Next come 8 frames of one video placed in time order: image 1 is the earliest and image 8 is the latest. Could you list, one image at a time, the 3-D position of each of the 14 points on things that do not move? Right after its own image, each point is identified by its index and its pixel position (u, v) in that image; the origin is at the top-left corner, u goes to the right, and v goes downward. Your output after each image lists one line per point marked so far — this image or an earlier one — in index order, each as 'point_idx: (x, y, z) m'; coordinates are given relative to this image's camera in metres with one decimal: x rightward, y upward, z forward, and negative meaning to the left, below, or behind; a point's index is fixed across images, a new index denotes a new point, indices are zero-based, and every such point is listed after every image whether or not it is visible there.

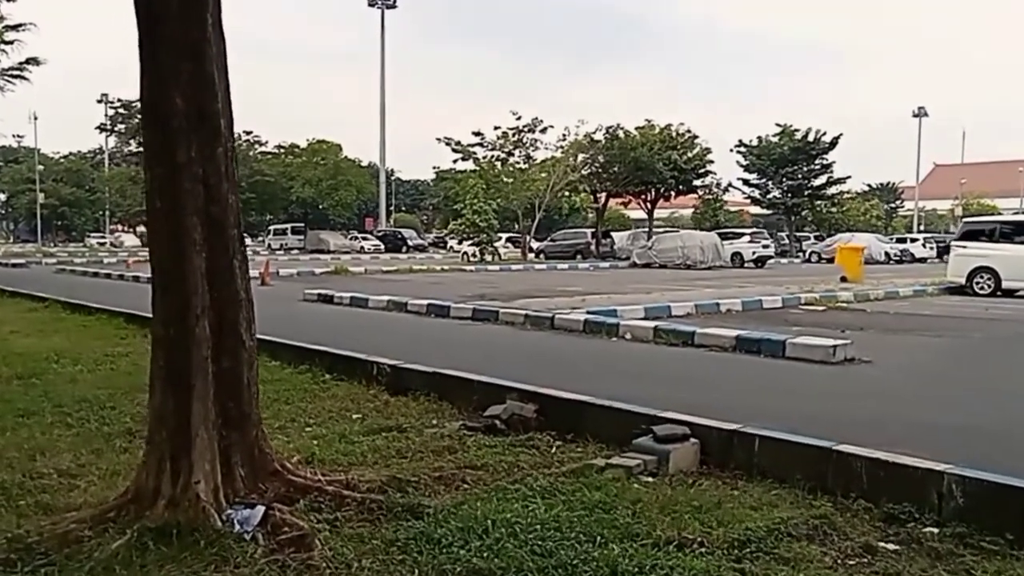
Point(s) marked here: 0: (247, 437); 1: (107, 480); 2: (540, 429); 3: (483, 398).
0: (-1.0, -0.6, +4.1) m
1: (-1.9, -0.9, +4.8) m
2: (+0.2, -0.8, +5.9) m
3: (-0.2, -0.7, +6.5) m
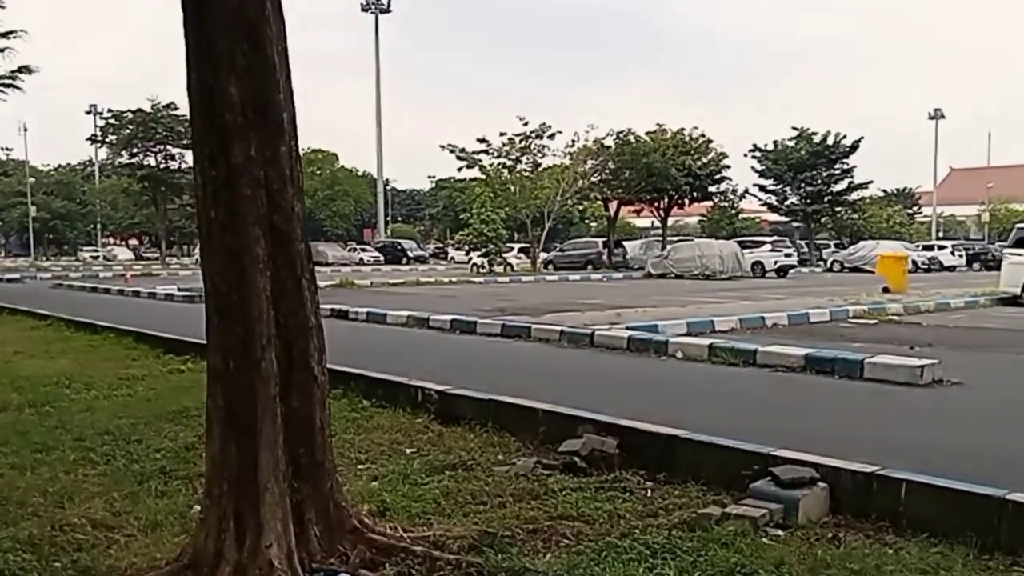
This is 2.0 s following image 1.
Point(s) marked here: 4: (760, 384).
0: (-0.6, -0.7, +3.5) m
1: (-1.5, -1.0, +4.2) m
2: (+0.6, -0.9, +5.3) m
3: (+0.2, -0.8, +5.9) m
4: (+2.0, -0.8, +7.8) m
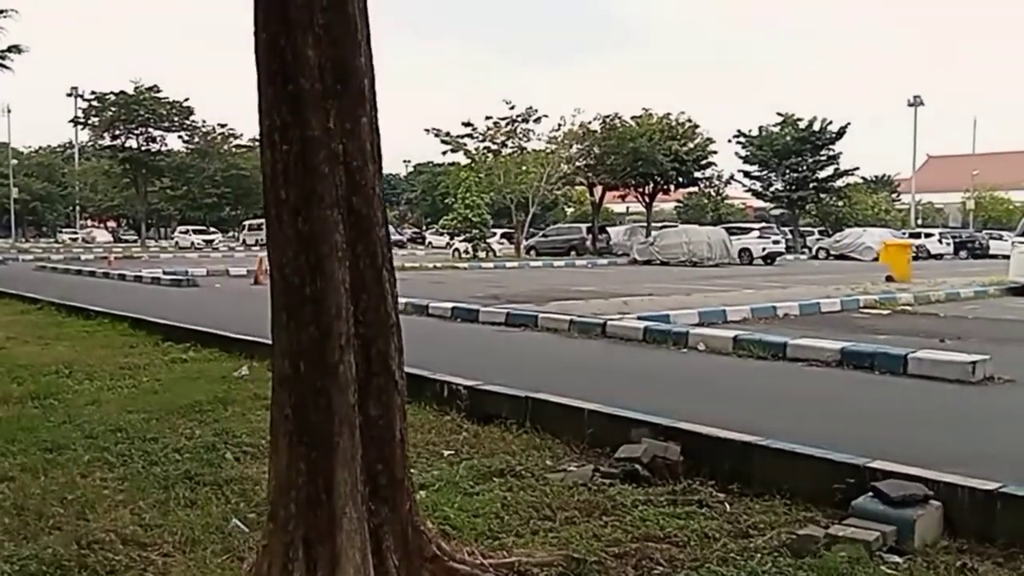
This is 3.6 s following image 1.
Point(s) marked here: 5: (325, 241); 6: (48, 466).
0: (-0.3, -0.7, +3.0) m
1: (-1.2, -1.0, +3.7) m
2: (+0.8, -0.9, +4.9) m
3: (+0.5, -0.8, +5.5) m
4: (+2.2, -0.7, +7.4) m
5: (-0.5, +0.1, +2.9) m
6: (-2.3, -0.9, +5.1) m
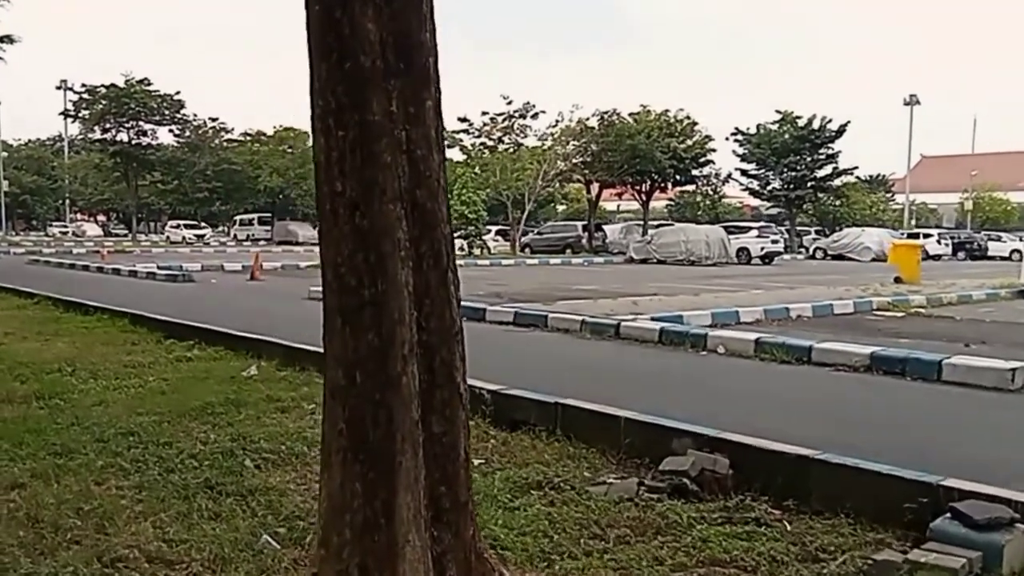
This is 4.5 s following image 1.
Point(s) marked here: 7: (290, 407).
0: (-0.1, -0.7, +2.8) m
1: (-1.0, -1.0, +3.5) m
2: (+1.0, -0.9, +4.6) m
3: (+0.7, -0.8, +5.2) m
4: (+2.3, -0.8, +7.2) m
5: (-0.3, +0.1, +2.6) m
6: (-2.1, -0.9, +4.8) m
7: (-1.4, -0.8, +6.7) m
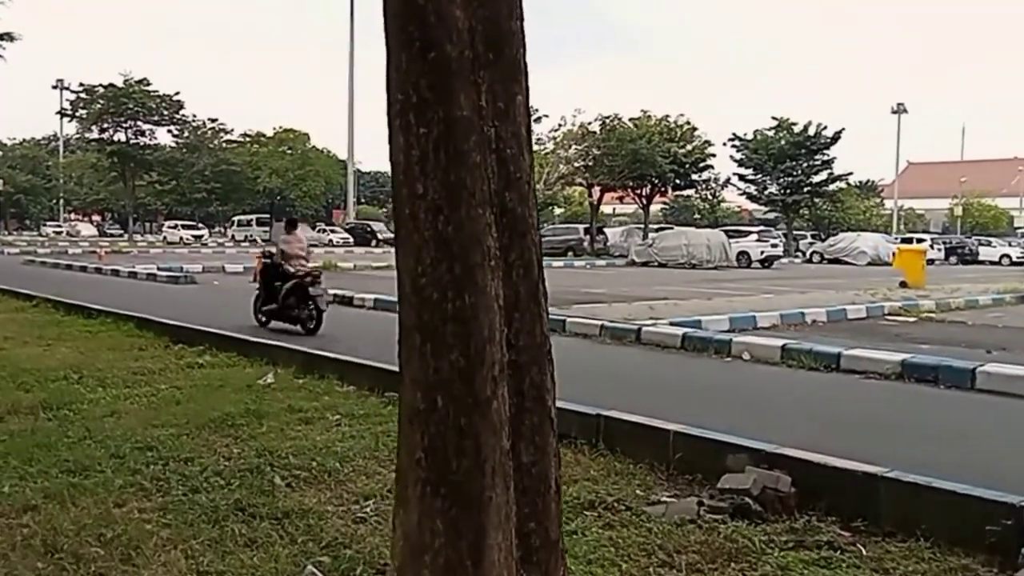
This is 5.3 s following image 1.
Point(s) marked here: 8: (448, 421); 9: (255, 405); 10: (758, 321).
0: (+0.1, -0.7, +2.5) m
1: (-0.8, -1.0, +3.2) m
2: (+1.2, -0.9, +4.4) m
3: (+0.9, -0.8, +5.0) m
4: (+2.5, -0.8, +6.9) m
5: (-0.1, +0.1, +2.3) m
6: (-1.9, -0.9, +4.6) m
7: (-1.2, -0.8, +6.5) m
8: (-0.1, -0.3, +2.3) m
9: (-1.7, -0.8, +6.8) m
10: (+2.9, -0.4, +12.2) m
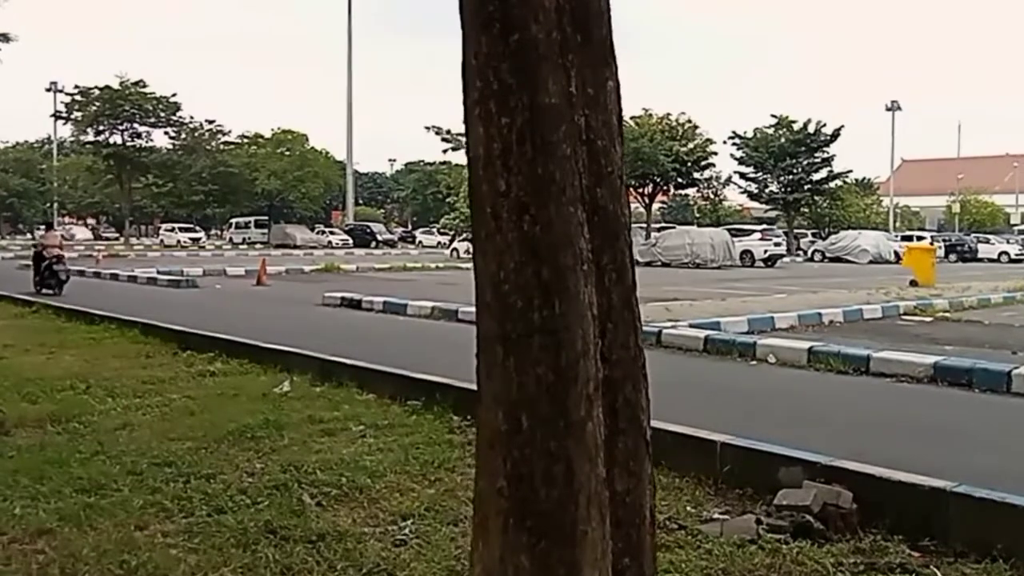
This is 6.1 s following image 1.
0: (+0.3, -0.7, +2.3) m
1: (-0.6, -1.0, +3.0) m
2: (+1.4, -1.0, +4.1) m
3: (+1.1, -0.8, +4.7) m
4: (+2.7, -0.8, +6.7) m
5: (+0.1, +0.1, +2.1) m
6: (-1.7, -0.9, +4.3) m
7: (-1.1, -0.9, +6.2) m
8: (0.0, -0.3, +2.1) m
9: (-1.5, -0.8, +6.6) m
10: (+3.1, -0.4, +12.0) m
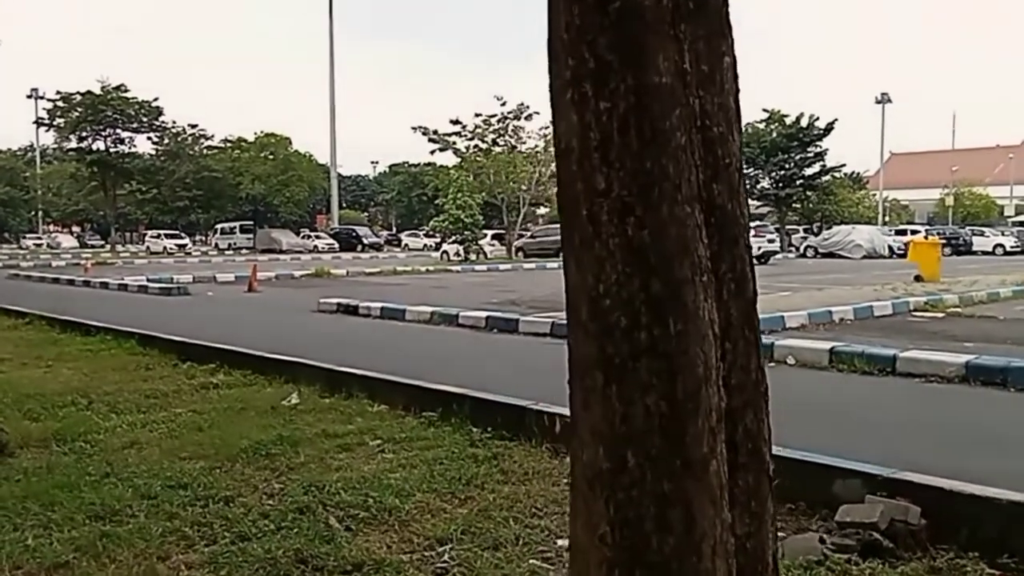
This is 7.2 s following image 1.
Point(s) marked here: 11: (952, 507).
0: (+0.5, -0.7, +2.0) m
1: (-0.4, -1.0, +2.7) m
2: (+1.6, -1.0, +3.9) m
3: (+1.2, -0.8, +4.5) m
4: (+2.8, -0.8, +6.4) m
5: (+0.3, 0.0, +1.8) m
6: (-1.6, -1.0, +4.0) m
7: (-0.9, -0.9, +5.9) m
8: (+0.2, -0.3, +1.8) m
9: (-1.4, -0.9, +6.3) m
10: (+3.1, -0.4, +11.8) m
11: (+1.7, -0.8, +3.9) m
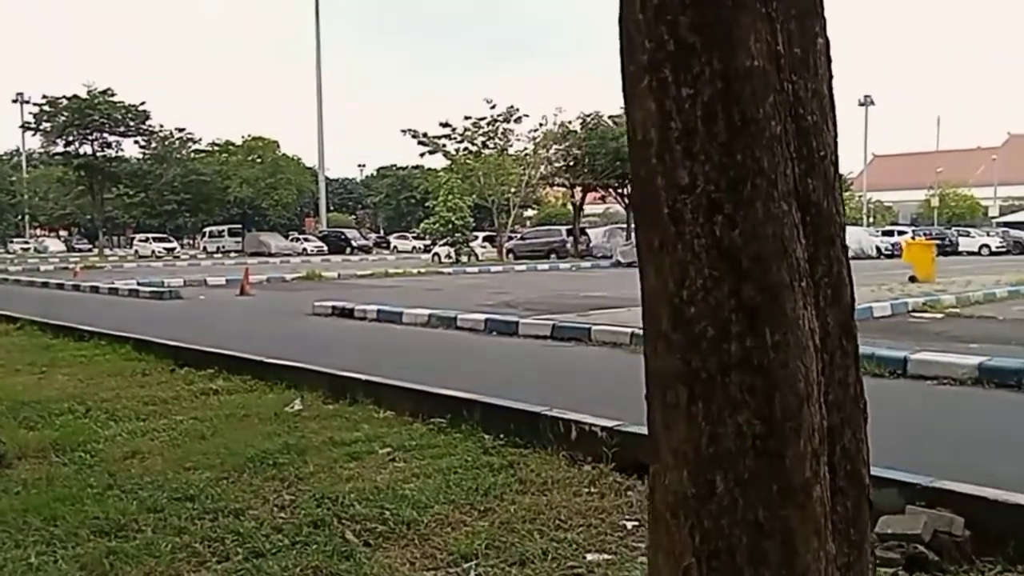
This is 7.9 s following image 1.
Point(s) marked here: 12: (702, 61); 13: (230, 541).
0: (+0.6, -0.7, +1.8) m
1: (-0.3, -1.1, +2.5) m
2: (+1.7, -1.0, +3.7) m
3: (+1.3, -0.9, +4.3) m
4: (+2.9, -0.8, +6.3) m
5: (+0.4, 0.0, +1.7) m
6: (-1.5, -1.0, +3.8) m
7: (-0.8, -0.9, +5.7) m
8: (+0.4, -0.4, +1.7) m
9: (-1.3, -0.9, +6.1) m
10: (+3.1, -0.4, +11.6) m
11: (+1.8, -0.8, +3.8) m
12: (+0.3, +0.3, +1.6) m
13: (-1.1, -1.0, +4.1) m
